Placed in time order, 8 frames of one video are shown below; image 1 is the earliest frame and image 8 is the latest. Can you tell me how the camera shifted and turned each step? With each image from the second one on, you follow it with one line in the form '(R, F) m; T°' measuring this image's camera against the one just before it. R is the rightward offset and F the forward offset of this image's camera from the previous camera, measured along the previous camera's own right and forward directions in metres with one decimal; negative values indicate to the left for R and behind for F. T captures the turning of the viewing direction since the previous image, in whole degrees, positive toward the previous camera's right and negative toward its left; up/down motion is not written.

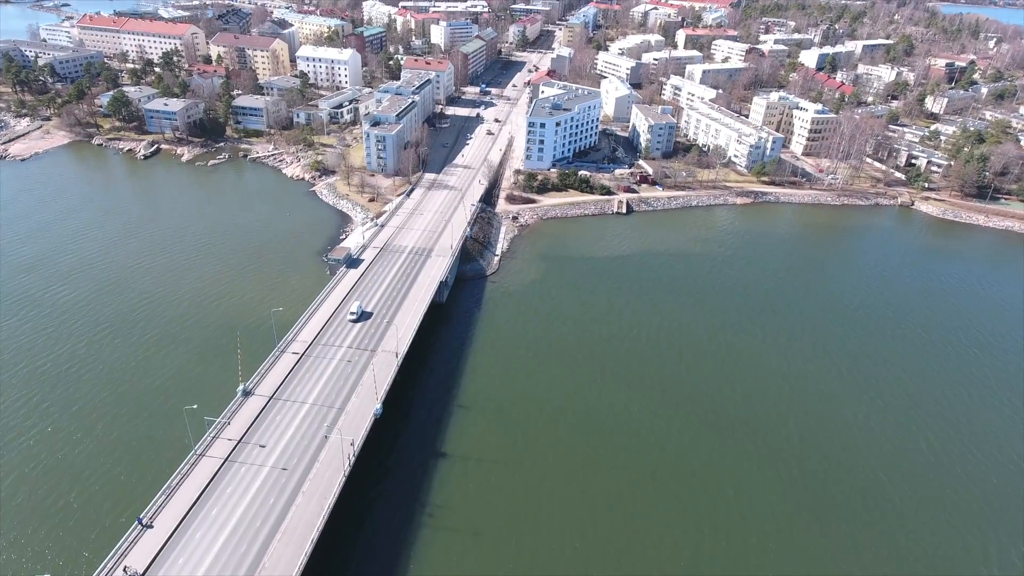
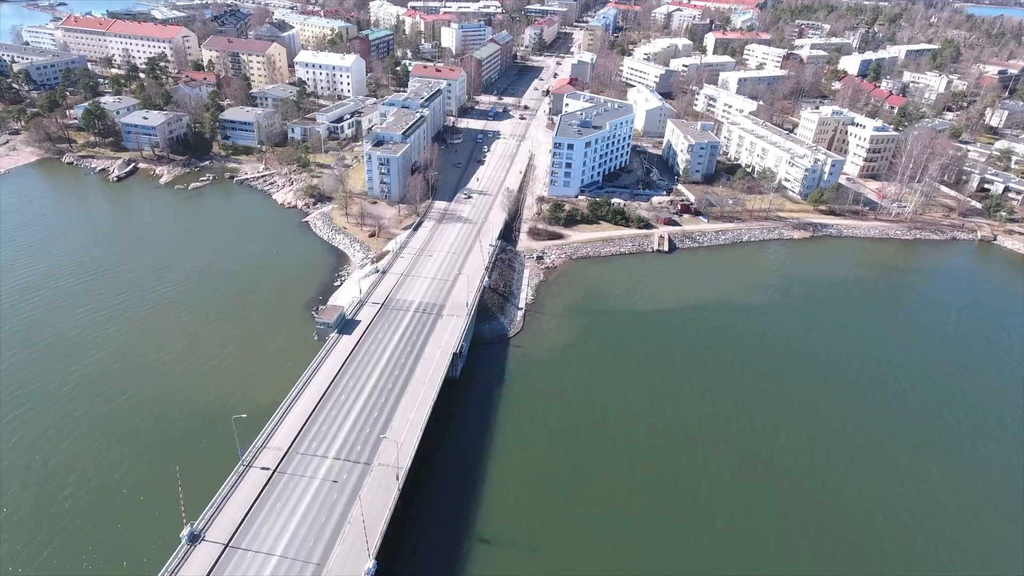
(-1.0, +6.5) m; -1°
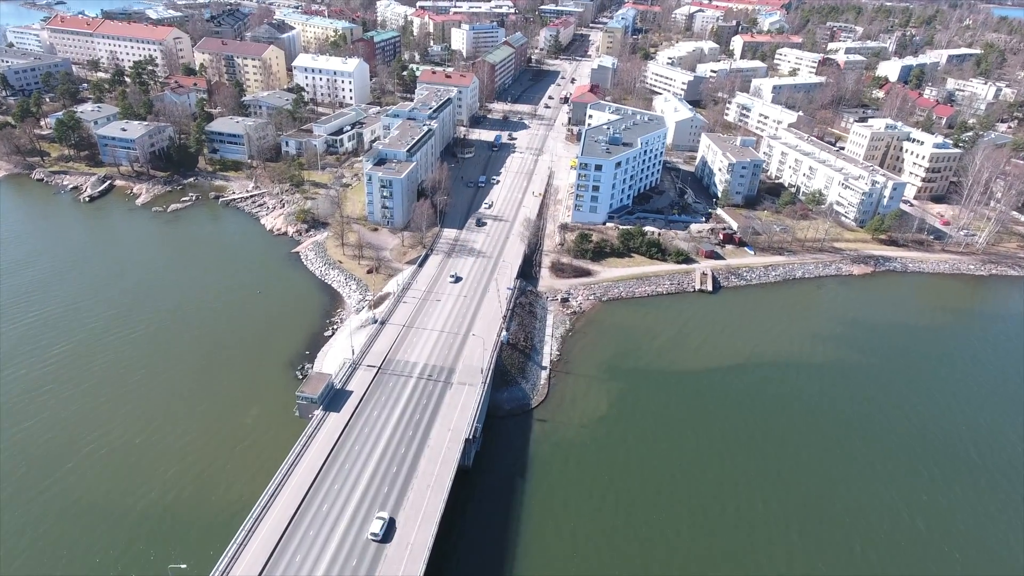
(-0.7, +5.3) m; -1°
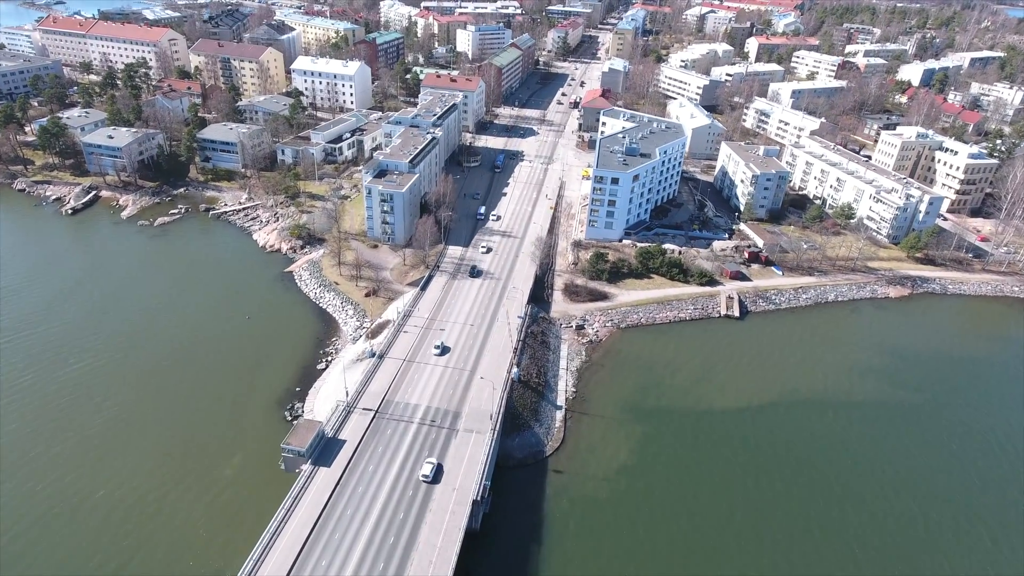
(-0.3, +2.7) m; 0°
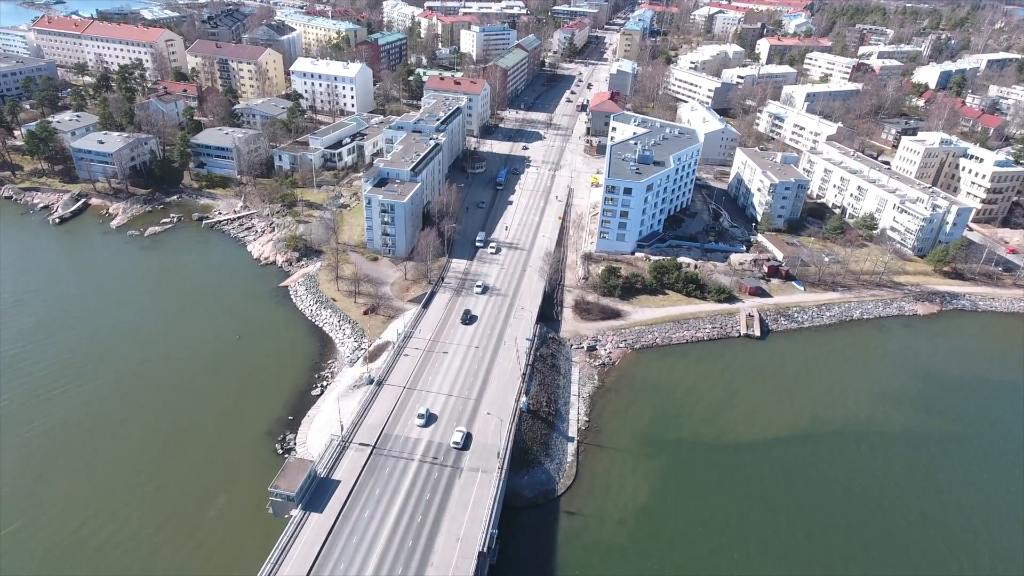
(-0.2, +1.8) m; 0°
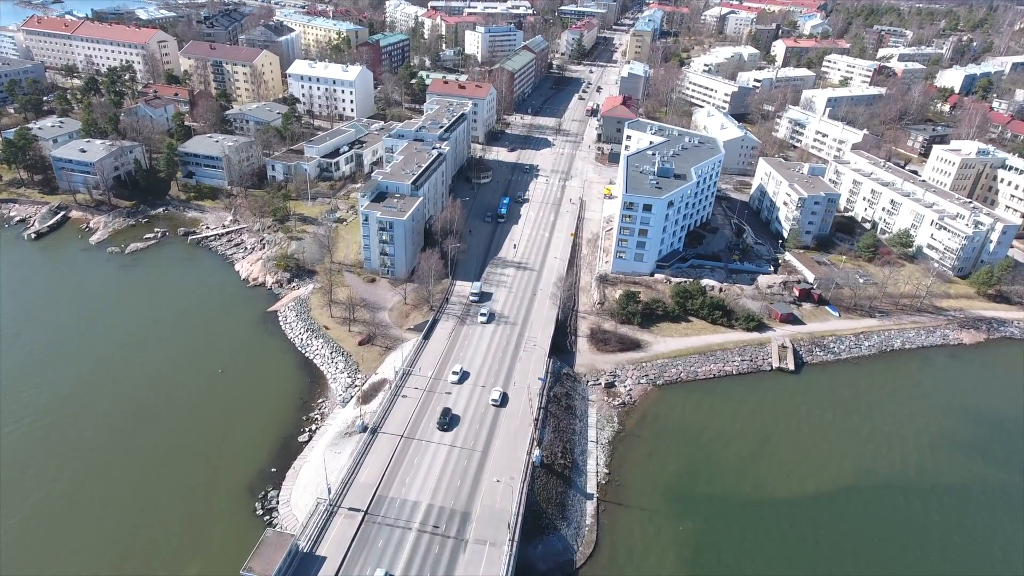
(-0.3, +2.7) m; 0°
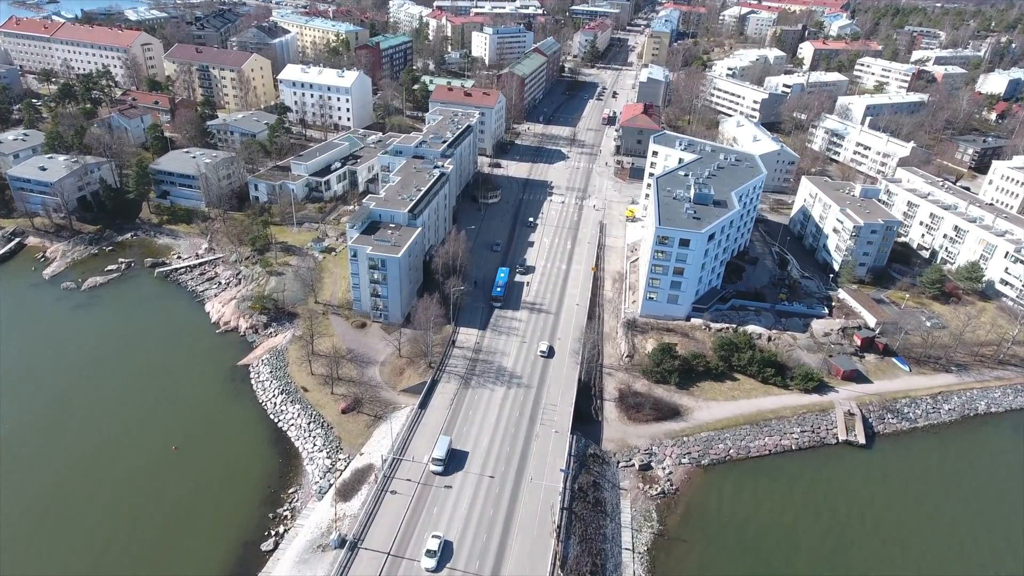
(-0.3, +4.6) m; -1°
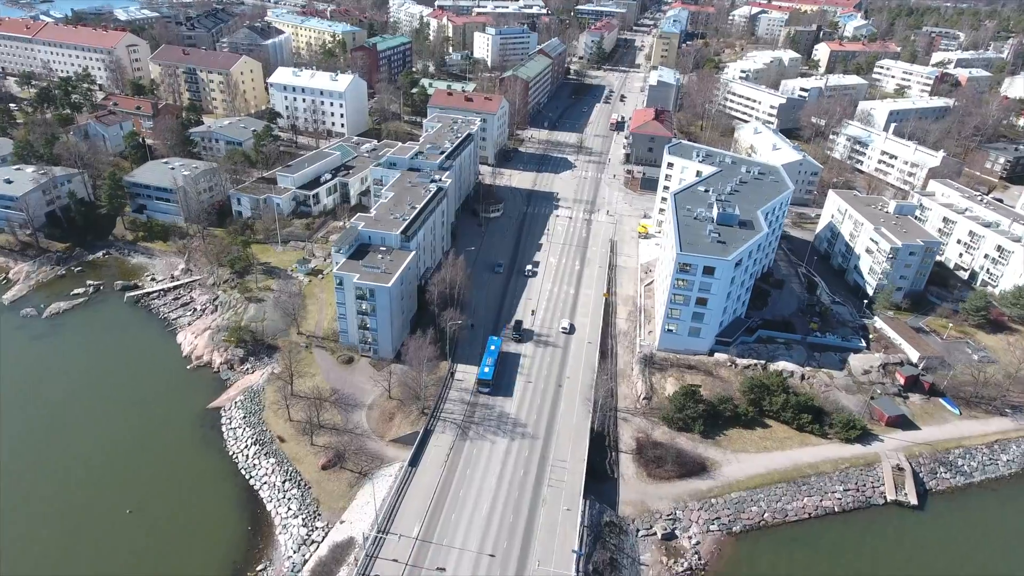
(0.0, +2.8) m; 0°
